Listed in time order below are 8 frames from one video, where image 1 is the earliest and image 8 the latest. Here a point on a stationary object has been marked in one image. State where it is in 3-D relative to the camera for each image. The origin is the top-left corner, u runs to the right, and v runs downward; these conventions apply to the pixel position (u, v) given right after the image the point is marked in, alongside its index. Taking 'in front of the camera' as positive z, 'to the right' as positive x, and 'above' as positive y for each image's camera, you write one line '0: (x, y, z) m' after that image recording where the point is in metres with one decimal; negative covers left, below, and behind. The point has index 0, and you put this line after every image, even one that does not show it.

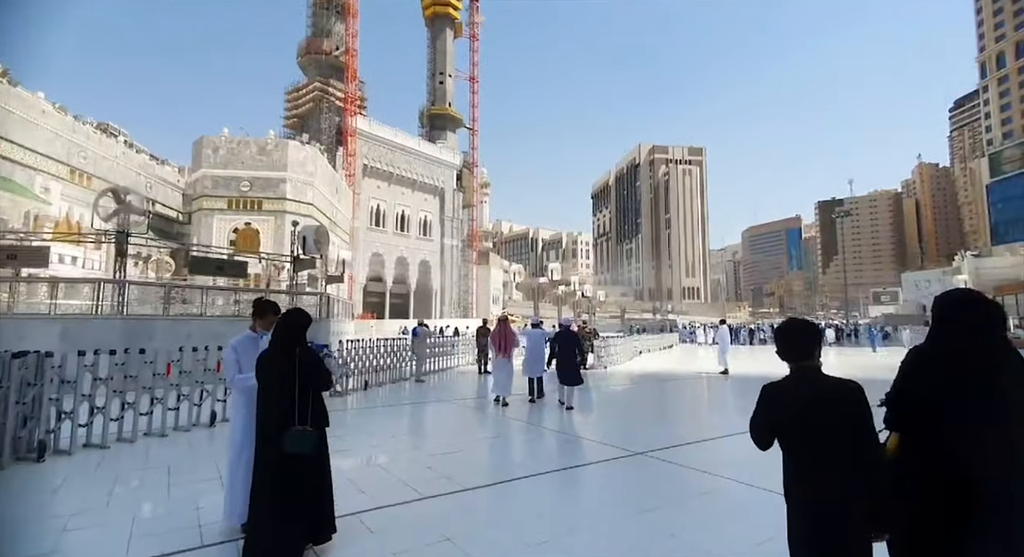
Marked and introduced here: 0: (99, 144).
0: (-16.2, +5.2, +19.0) m
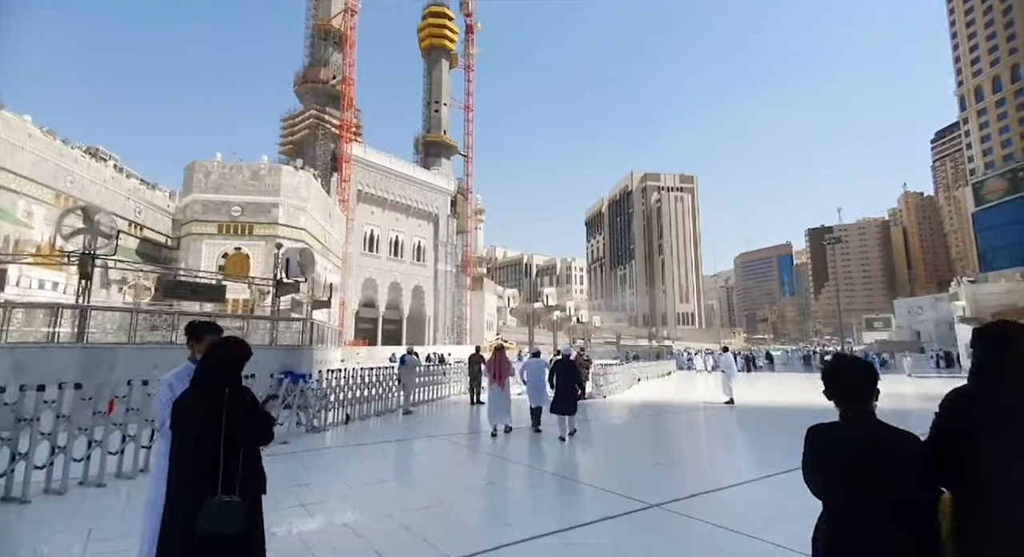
0: (-16.5, +4.2, +18.8) m
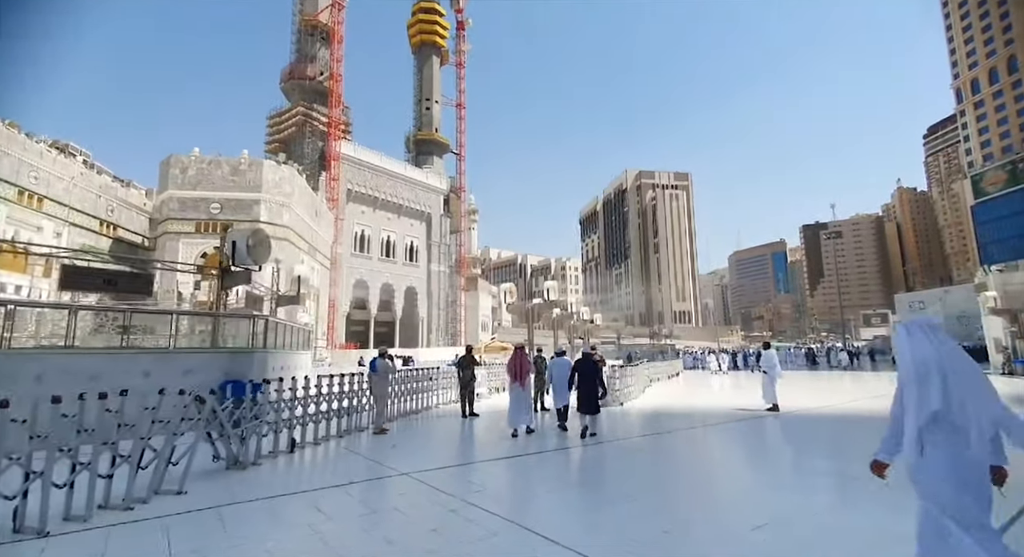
0: (-16.7, +4.1, +17.5) m
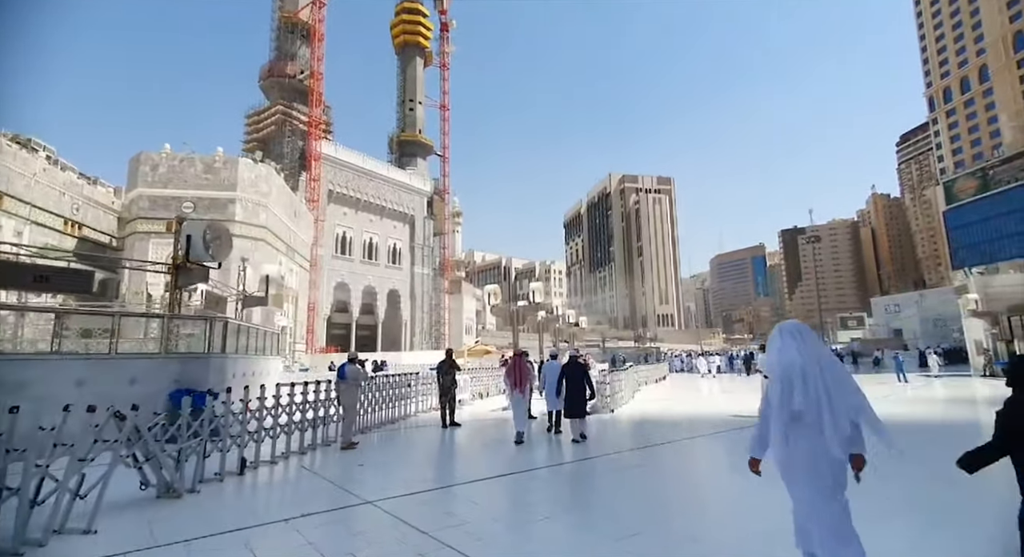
0: (-17.2, +4.1, +16.6) m
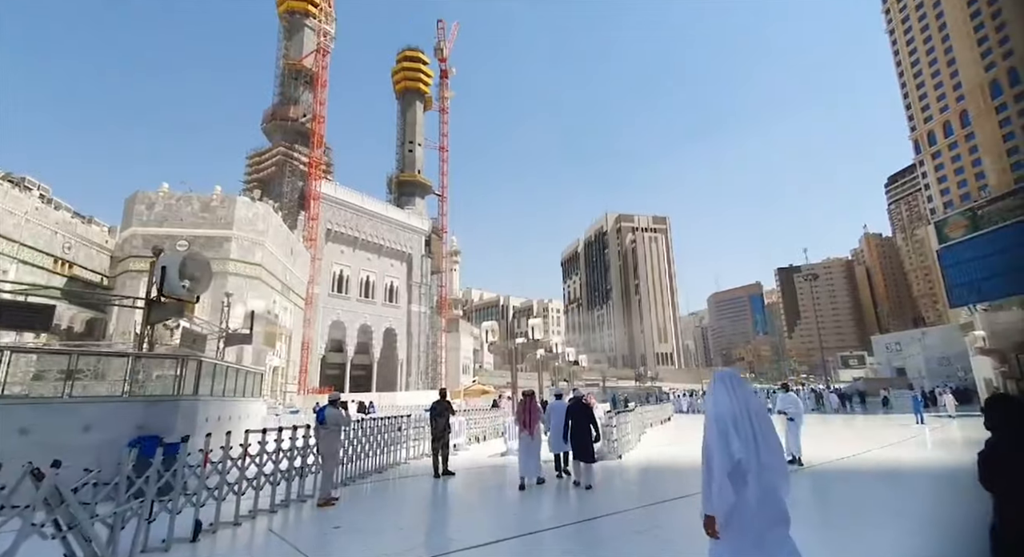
0: (-17.3, +2.8, +16.5) m
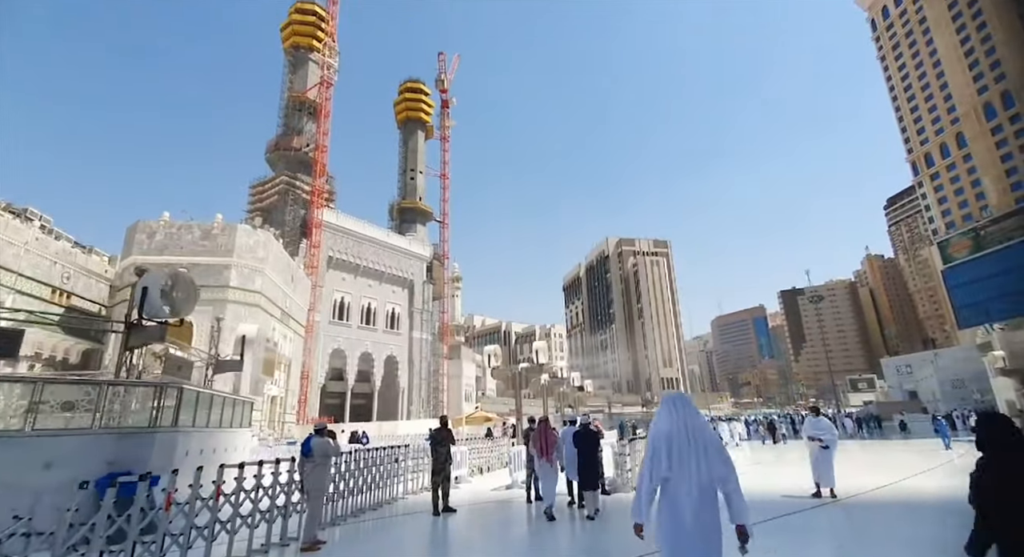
0: (-17.3, +1.8, +16.4) m
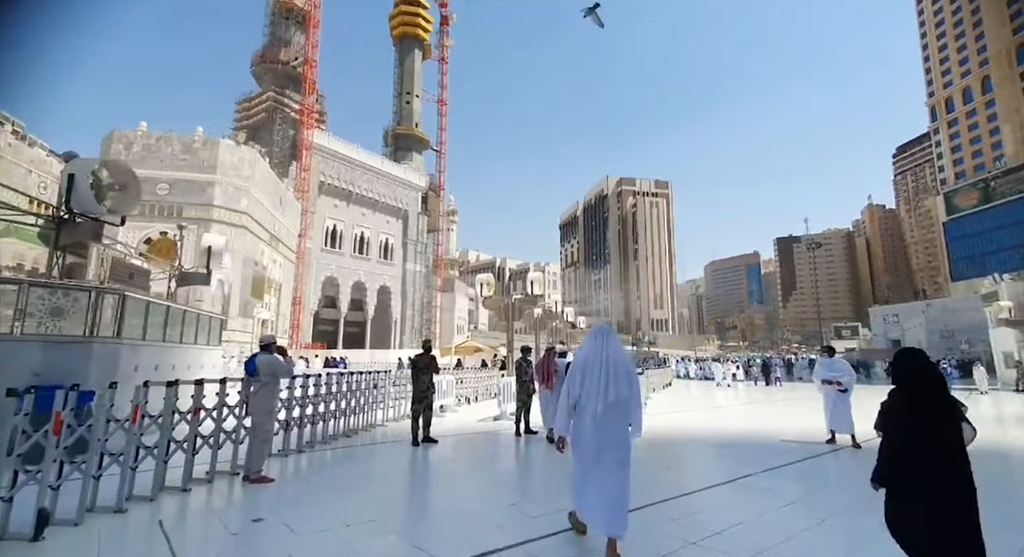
0: (-17.3, +4.7, +15.3) m
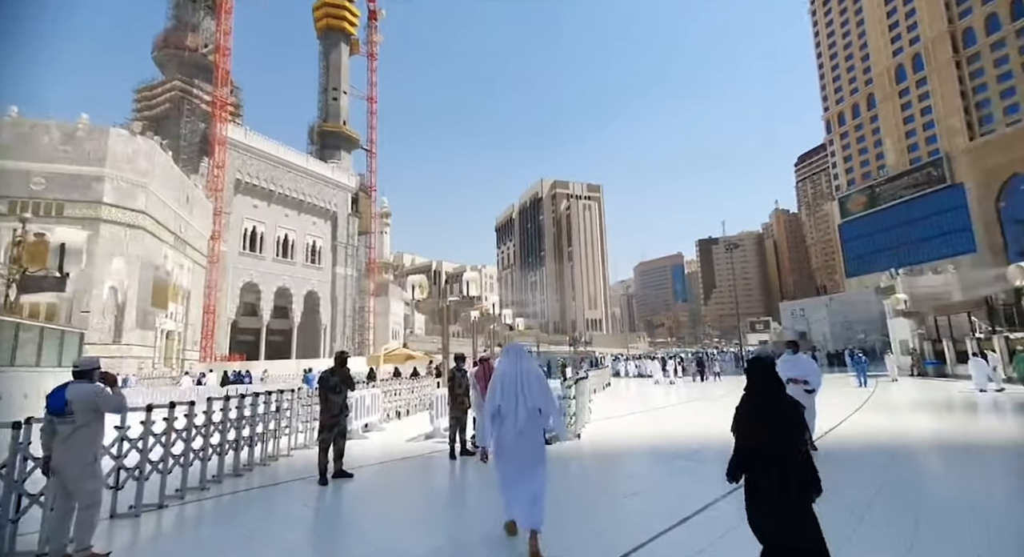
0: (-19.2, +4.4, +12.3) m
